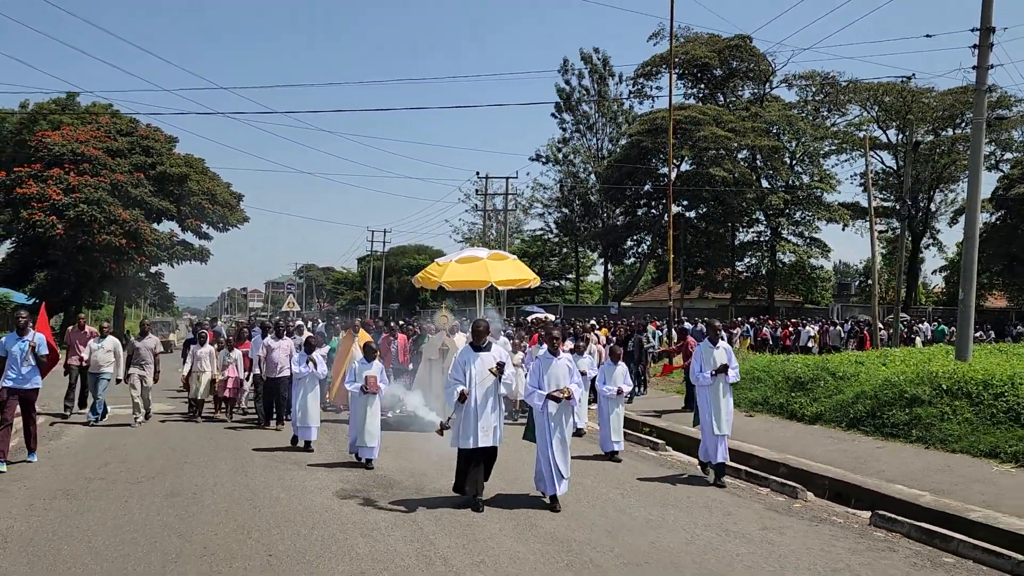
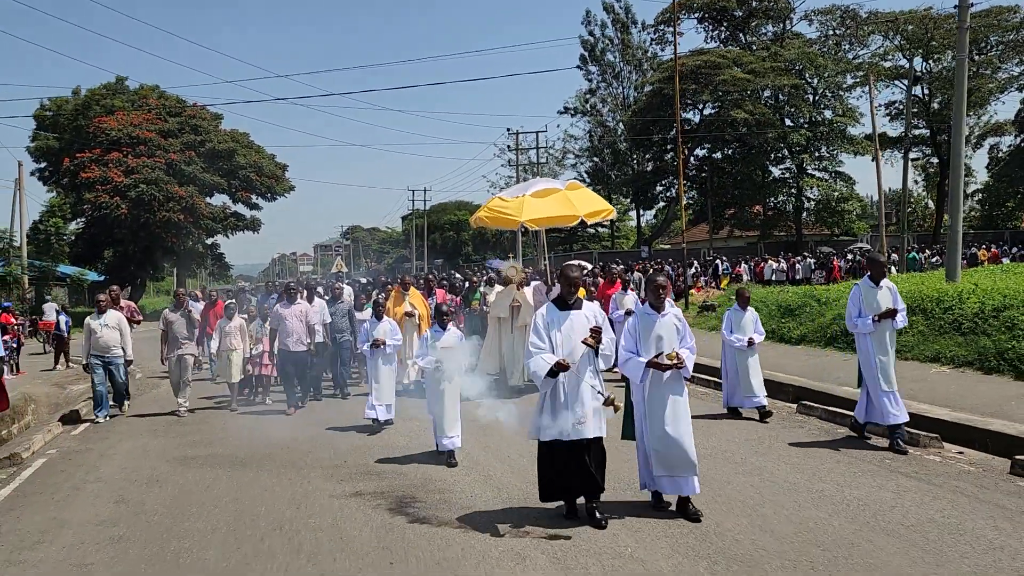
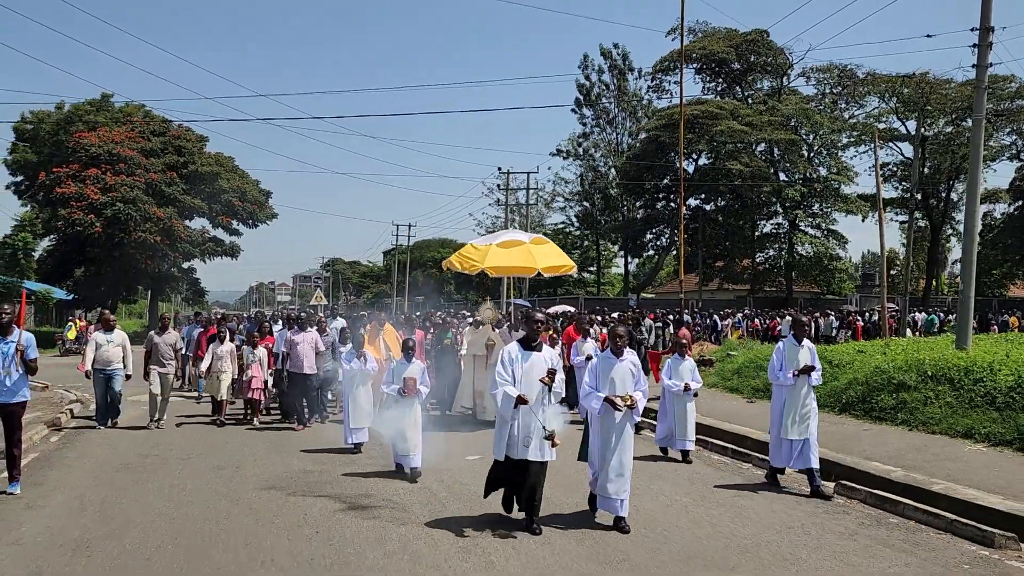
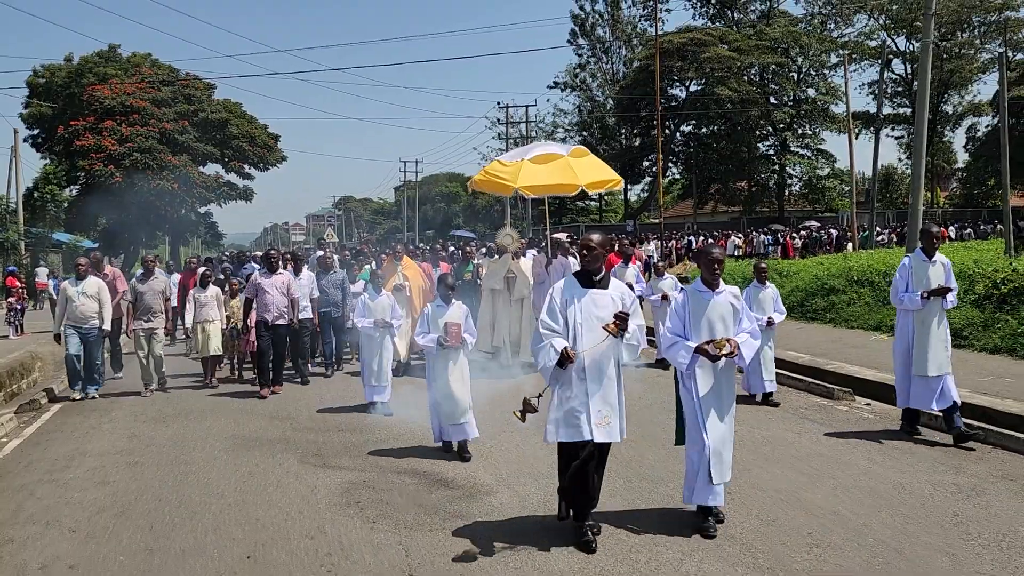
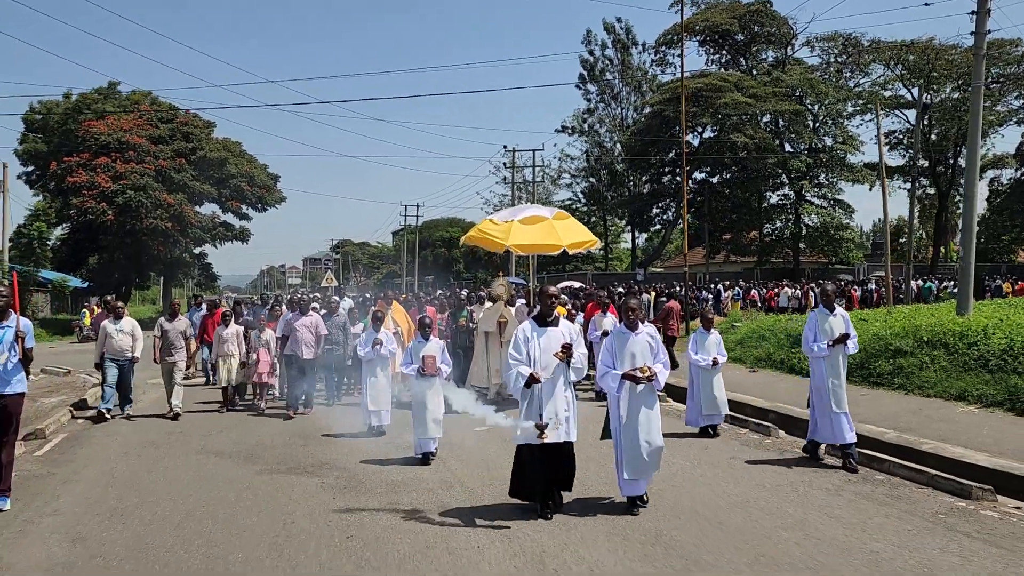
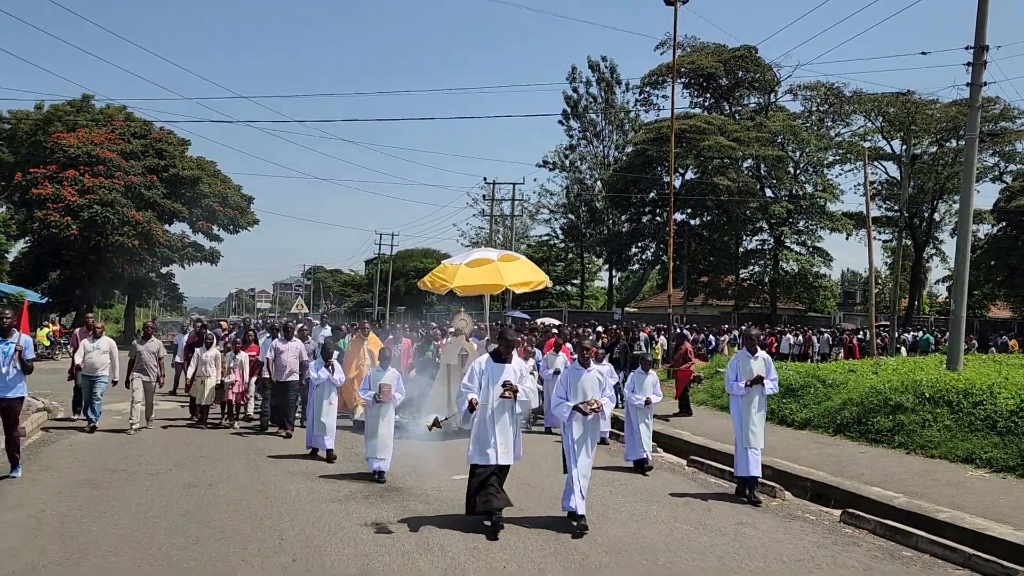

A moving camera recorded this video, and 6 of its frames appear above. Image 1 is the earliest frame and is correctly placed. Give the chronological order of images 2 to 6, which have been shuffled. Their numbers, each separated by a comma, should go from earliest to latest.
6, 3, 5, 2, 4
